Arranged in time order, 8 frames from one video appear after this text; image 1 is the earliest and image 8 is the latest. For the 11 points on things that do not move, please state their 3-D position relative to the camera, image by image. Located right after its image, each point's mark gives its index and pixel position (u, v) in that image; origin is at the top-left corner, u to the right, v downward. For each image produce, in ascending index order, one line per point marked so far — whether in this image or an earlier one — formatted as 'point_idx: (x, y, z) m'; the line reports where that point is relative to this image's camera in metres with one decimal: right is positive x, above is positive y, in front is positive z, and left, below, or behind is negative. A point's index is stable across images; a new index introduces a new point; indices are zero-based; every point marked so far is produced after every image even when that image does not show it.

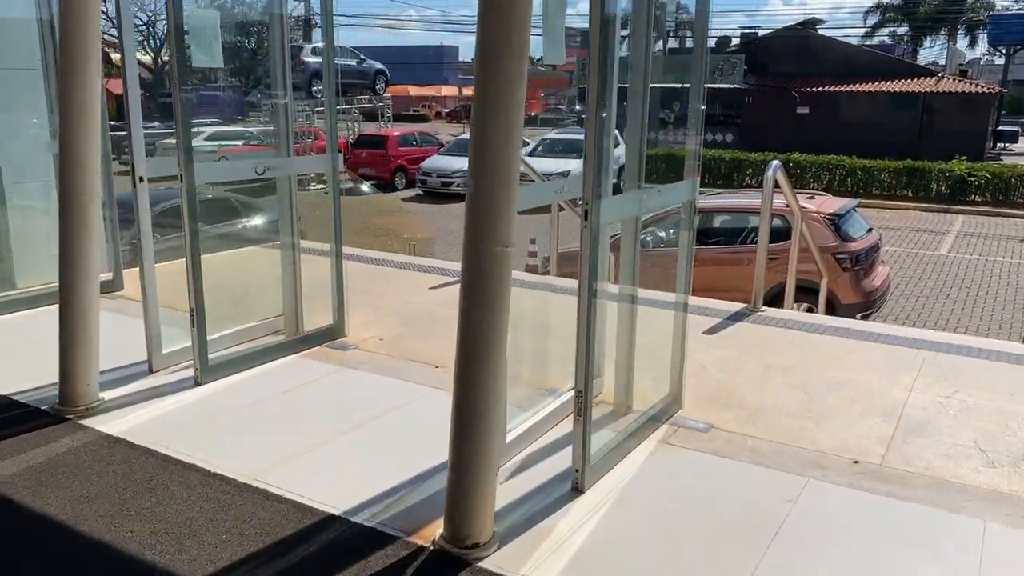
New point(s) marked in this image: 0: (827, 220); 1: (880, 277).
0: (+3.1, +0.7, +7.8) m
1: (+3.7, +0.1, +8.0) m
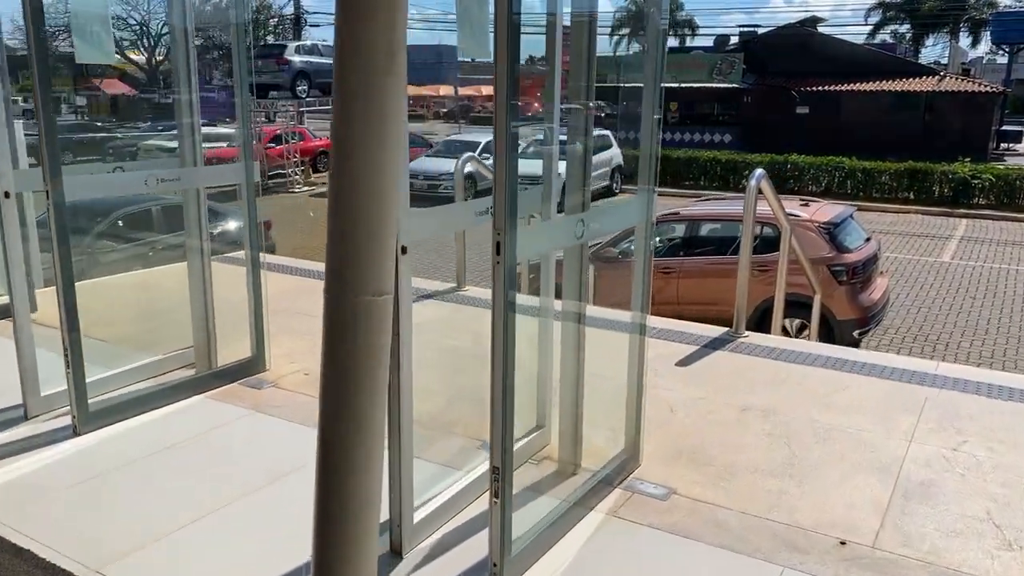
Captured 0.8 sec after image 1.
0: (+2.8, +0.5, +7.2) m
1: (+3.5, 0.0, +7.5) m
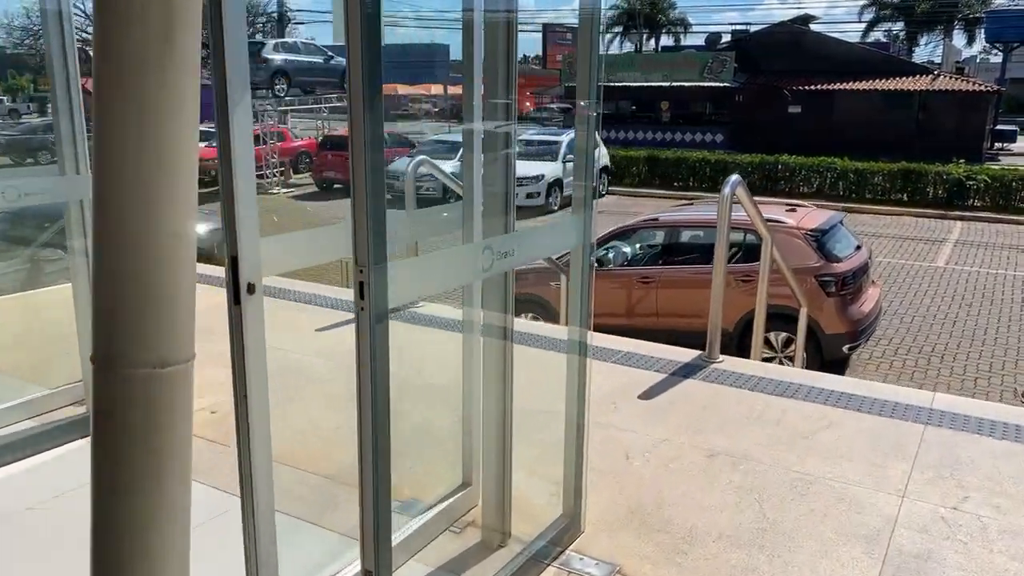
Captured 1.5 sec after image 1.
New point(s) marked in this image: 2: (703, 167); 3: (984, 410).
0: (+2.5, +0.5, +6.8) m
1: (+3.2, -0.1, +7.0) m
2: (+4.5, +2.9, +19.1) m
3: (+2.1, -0.5, +3.6) m
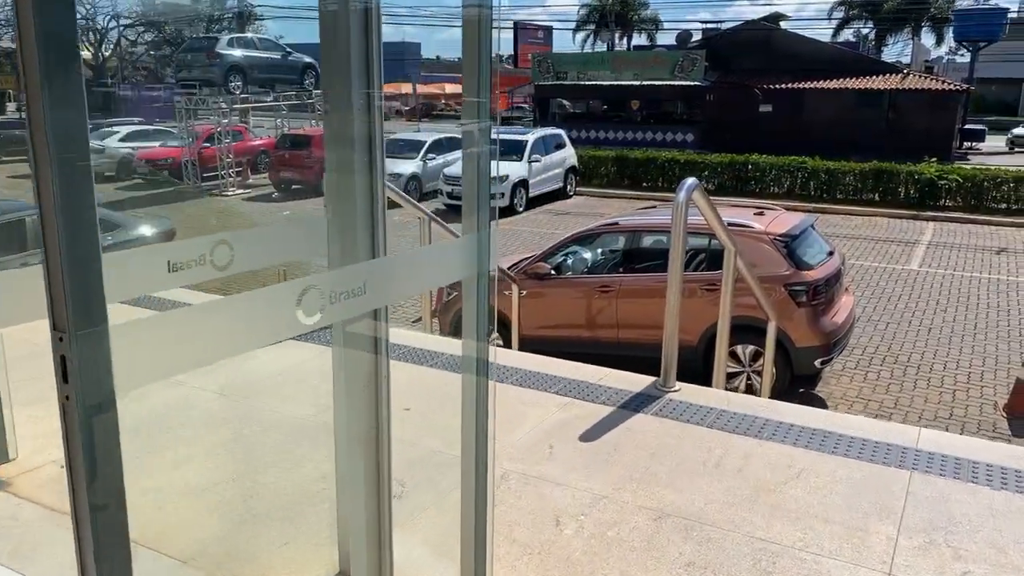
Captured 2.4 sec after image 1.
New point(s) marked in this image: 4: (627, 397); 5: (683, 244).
0: (+2.1, +0.4, +6.3) m
1: (+2.7, -0.2, +6.5) m
2: (+3.7, +2.8, +18.6) m
3: (+1.8, -0.6, +3.1) m
4: (+0.5, -0.5, +3.6) m
5: (+0.8, +0.2, +3.6) m
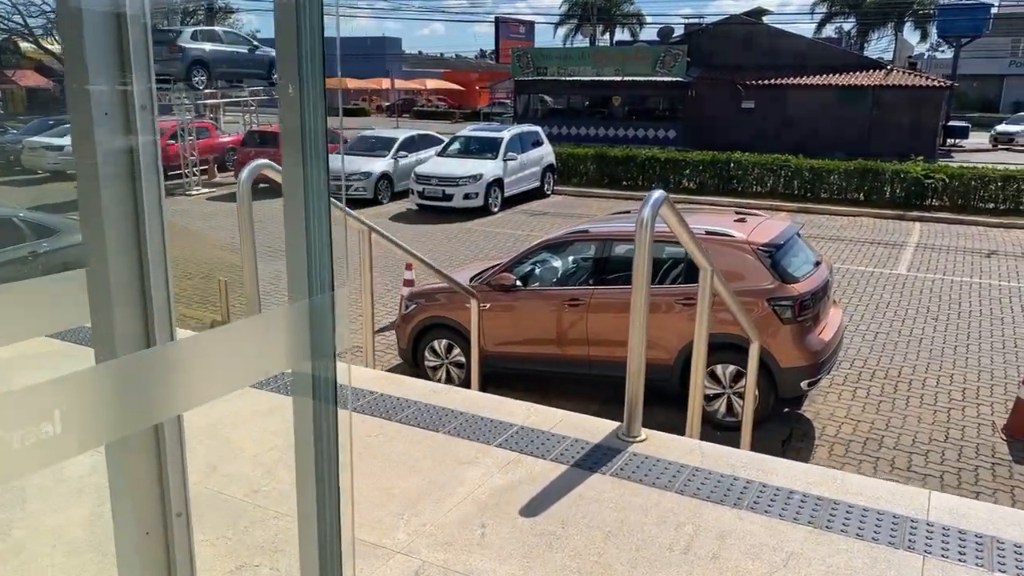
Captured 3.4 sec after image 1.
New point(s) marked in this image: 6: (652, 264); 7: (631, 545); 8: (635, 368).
0: (+1.8, +0.3, +5.8) m
1: (+2.4, -0.3, +6.0) m
2: (+3.2, +2.8, +18.1) m
3: (+1.6, -0.8, +2.6) m
4: (+0.3, -0.6, +3.0) m
5: (+0.5, +0.1, +3.1) m
6: (+0.5, +0.1, +3.0) m
7: (+0.4, -0.8, +2.4) m
8: (+0.5, -0.3, +3.1) m
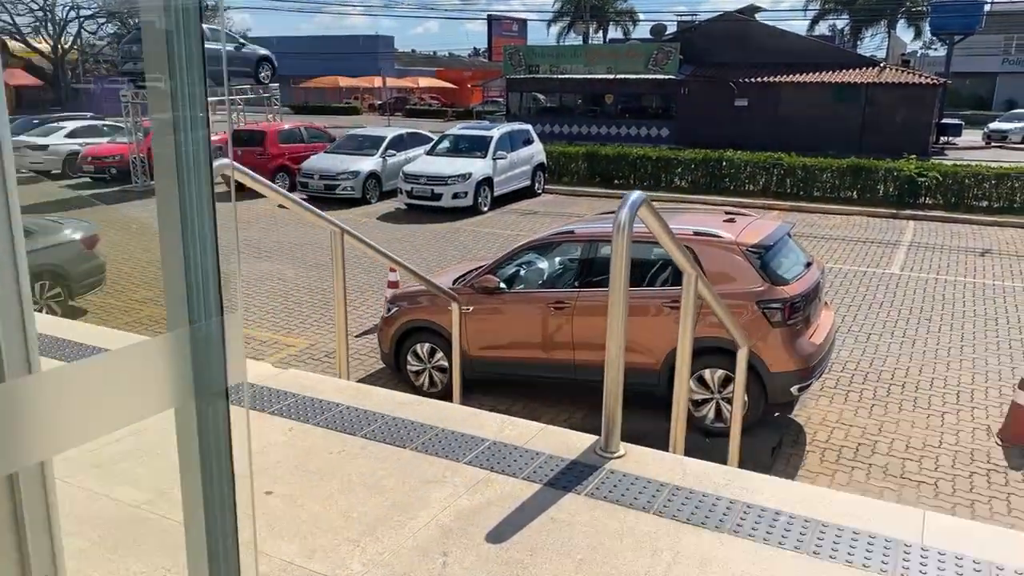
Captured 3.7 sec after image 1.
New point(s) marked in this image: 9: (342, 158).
0: (+1.7, +0.3, +5.6) m
1: (+2.3, -0.3, +5.9) m
2: (+3.0, +2.8, +18.0) m
3: (+1.5, -0.8, +2.4) m
4: (+0.2, -0.6, +2.8) m
5: (+0.4, 0.0, +2.9) m
6: (+0.4, +0.1, +2.9) m
7: (+0.2, -0.8, +2.2) m
8: (+0.4, -0.3, +2.9) m
9: (-3.5, +2.7, +16.2) m
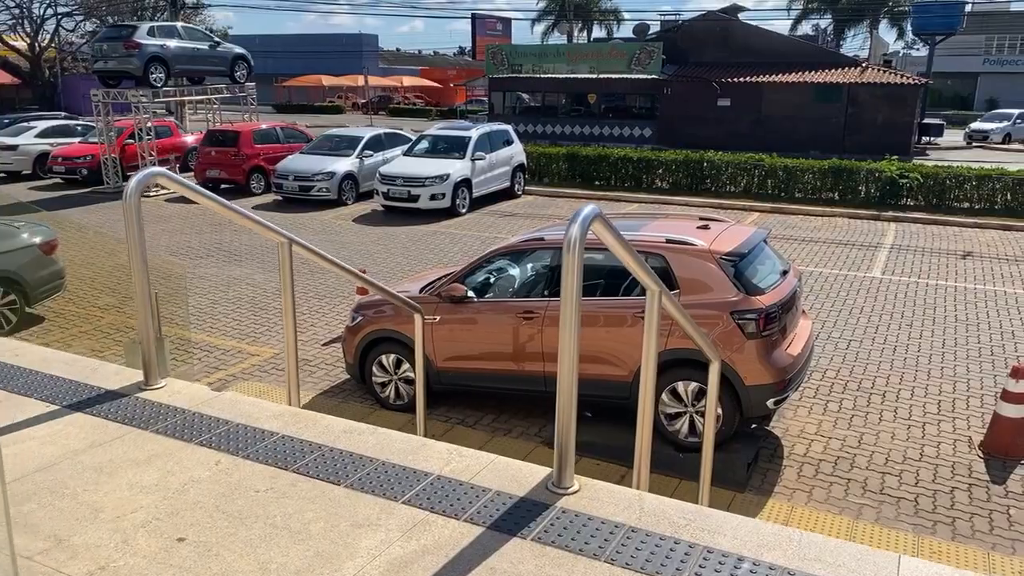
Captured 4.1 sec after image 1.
0: (+1.4, +0.2, +5.4) m
1: (+2.1, -0.4, +5.7) m
2: (+2.5, +2.8, +17.8) m
3: (+1.3, -0.8, +2.2) m
4: (0.0, -0.7, +2.6) m
5: (+0.2, 0.0, +2.7) m
6: (+0.2, 0.0, +2.6) m
7: (+0.1, -0.9, +2.0) m
8: (+0.2, -0.4, +2.7) m
9: (-3.9, +2.6, +15.9) m
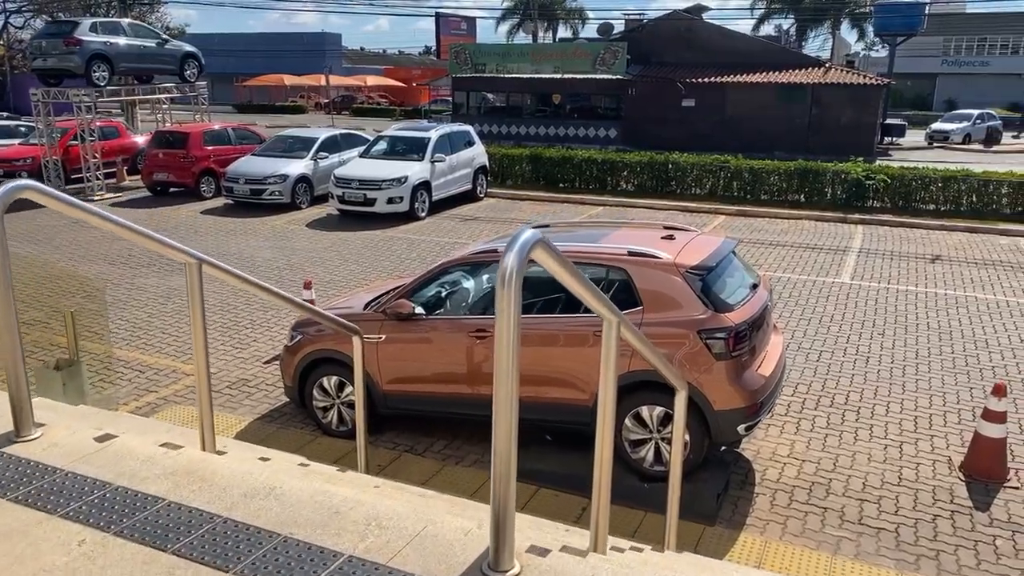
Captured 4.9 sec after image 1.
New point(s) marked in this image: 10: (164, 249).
0: (+1.1, +0.1, +5.0) m
1: (+1.7, -0.5, +5.3) m
2: (+1.7, +2.7, +17.4) m
3: (+1.1, -0.9, +1.8) m
4: (-0.2, -0.8, +2.1) m
5: (0.0, -0.1, +2.2) m
6: (0.0, -0.1, +2.2) m
7: (-0.1, -1.0, +1.5) m
8: (0.0, -0.5, +2.2) m
9: (-4.7, +2.5, +15.3) m
10: (-1.6, +0.2, +3.6) m
